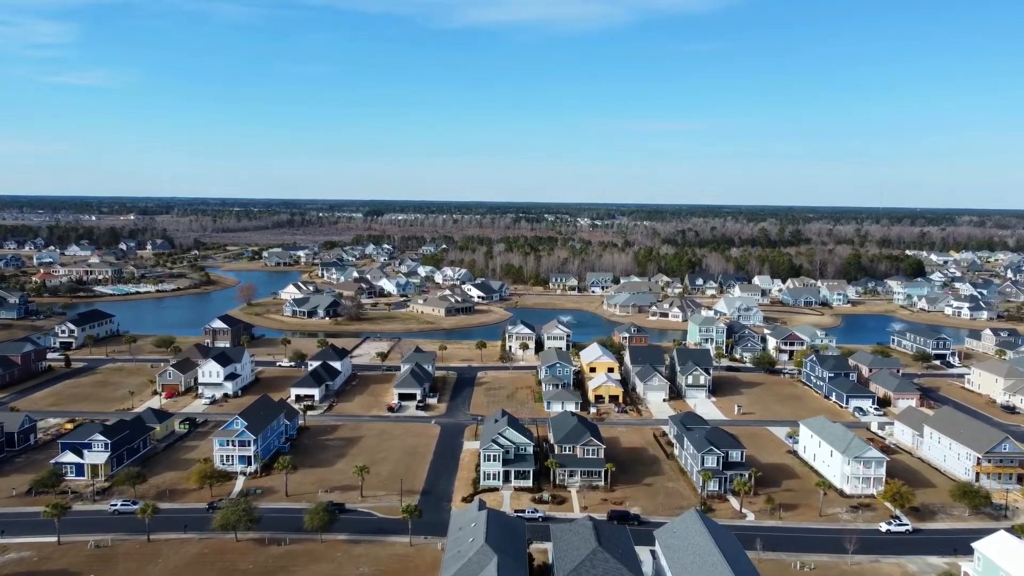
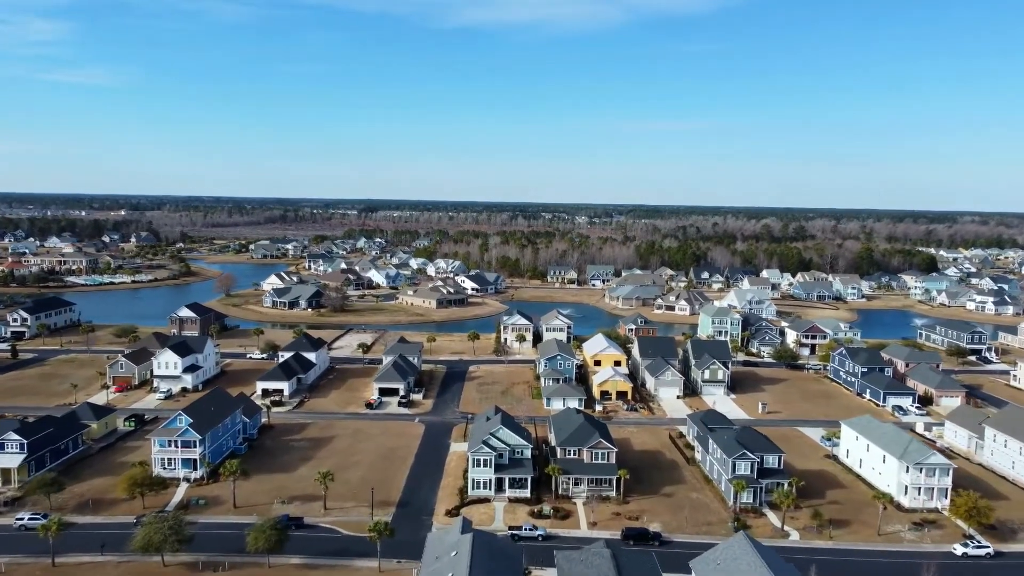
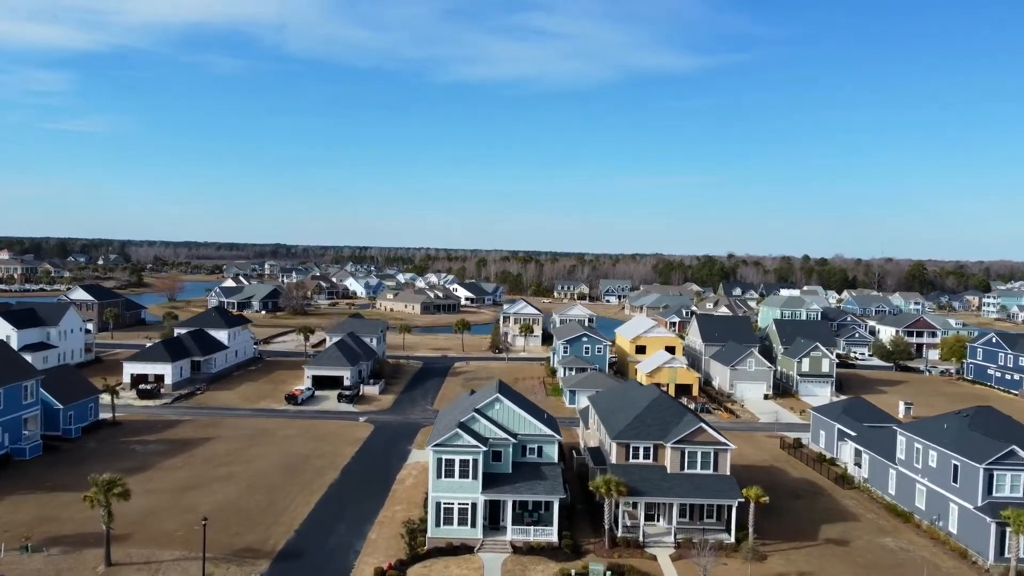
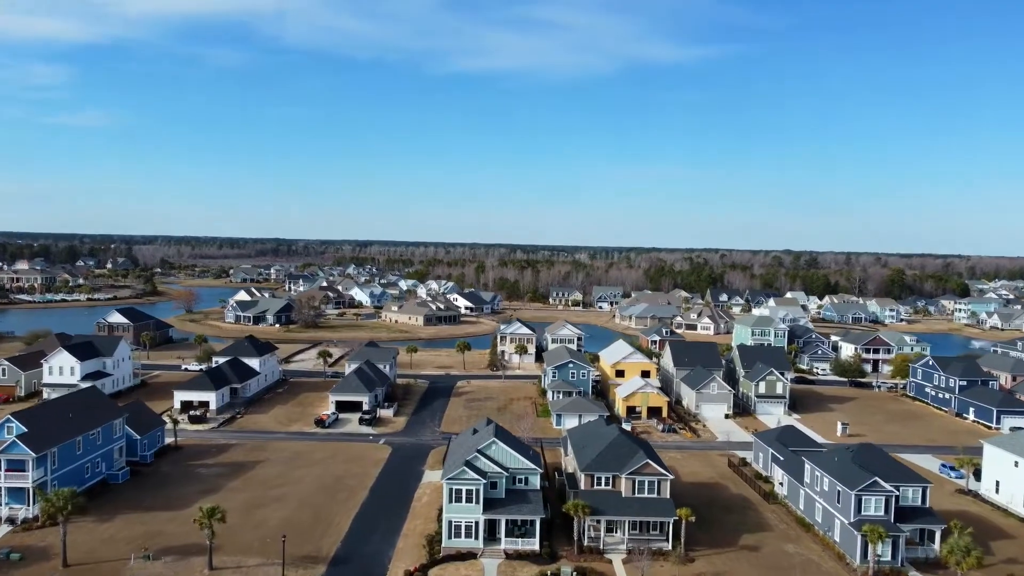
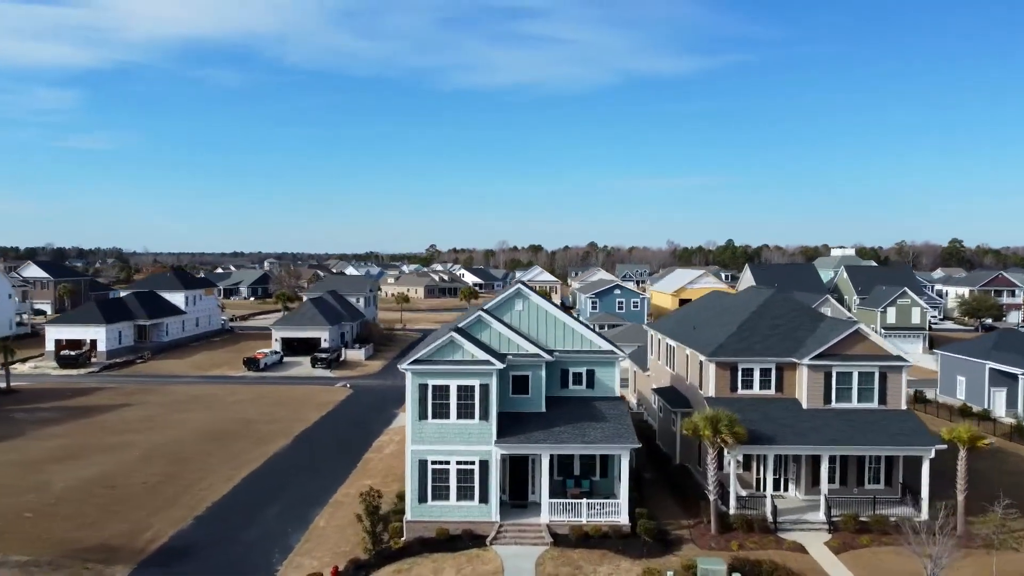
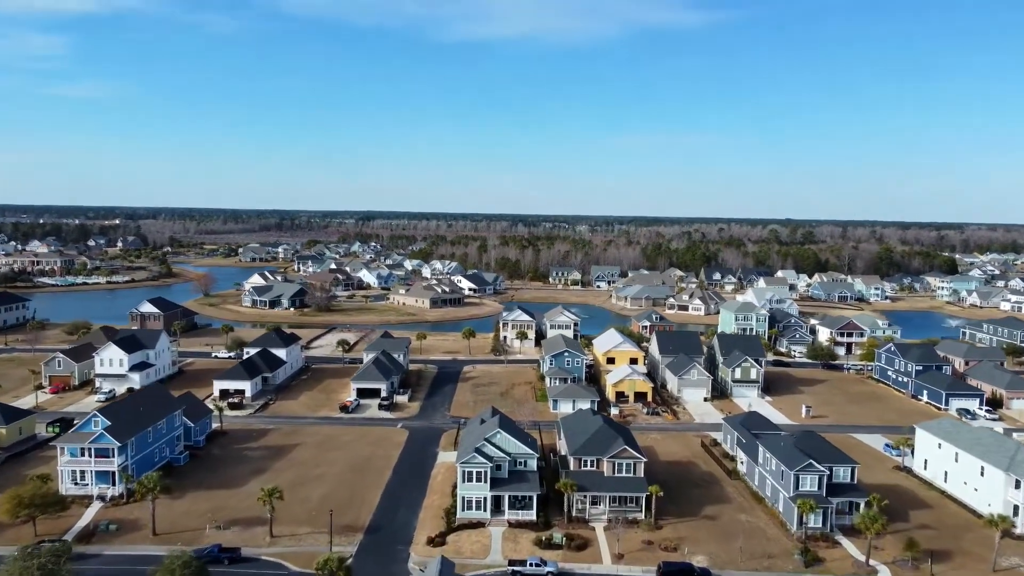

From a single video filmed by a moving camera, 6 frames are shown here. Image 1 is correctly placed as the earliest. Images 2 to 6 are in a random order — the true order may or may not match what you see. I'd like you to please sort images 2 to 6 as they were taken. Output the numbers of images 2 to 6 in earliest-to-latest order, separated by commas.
2, 6, 4, 3, 5
